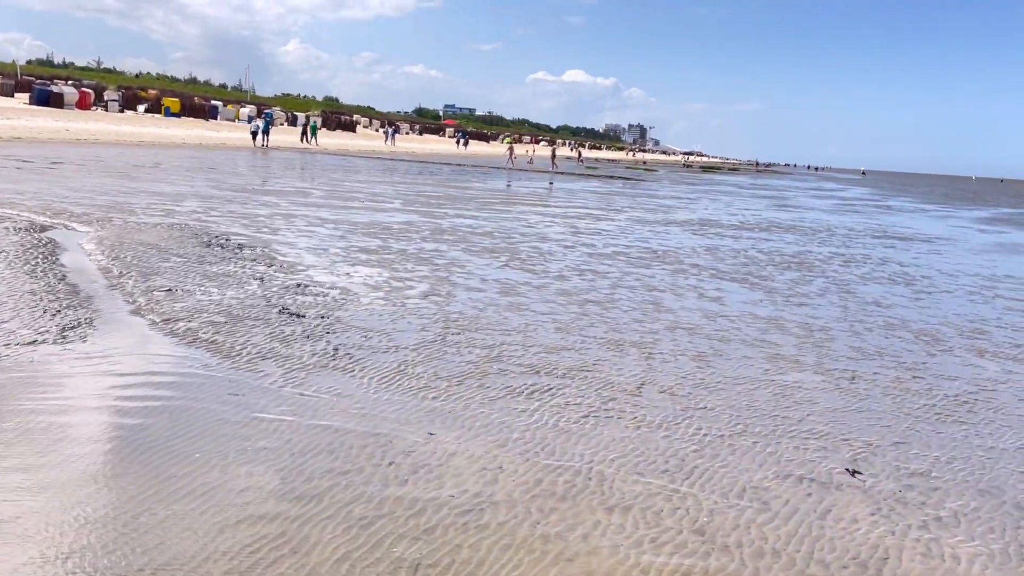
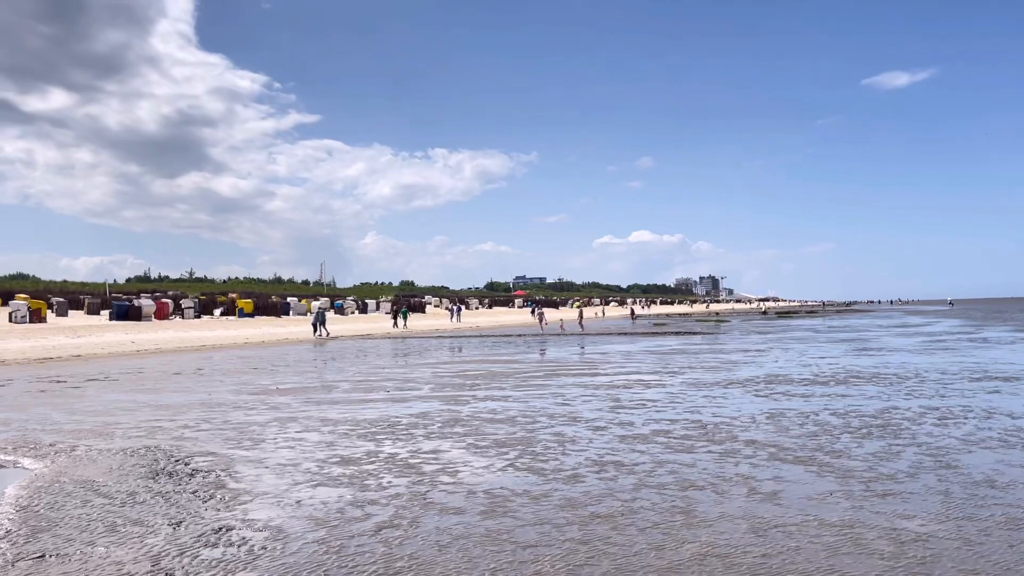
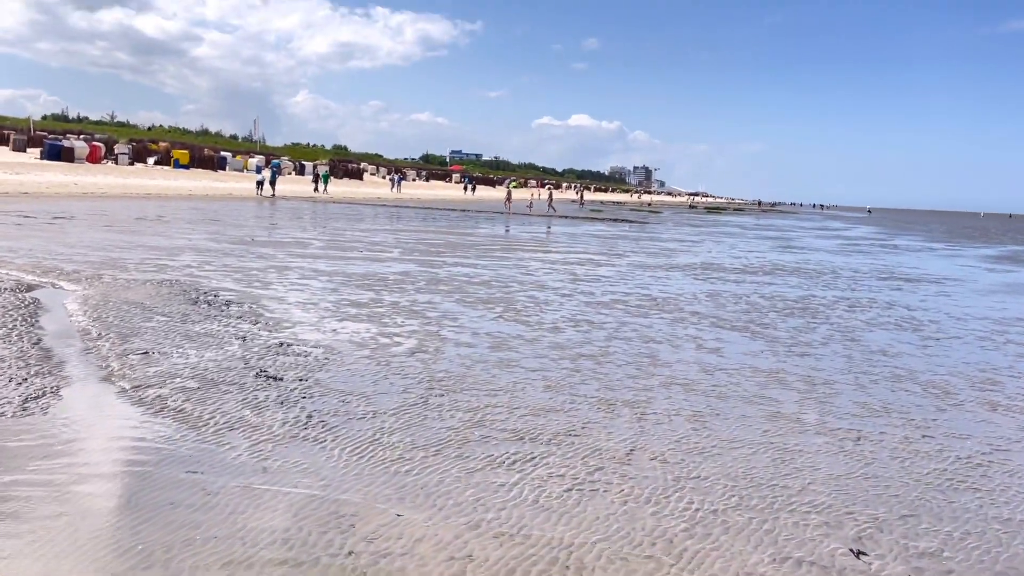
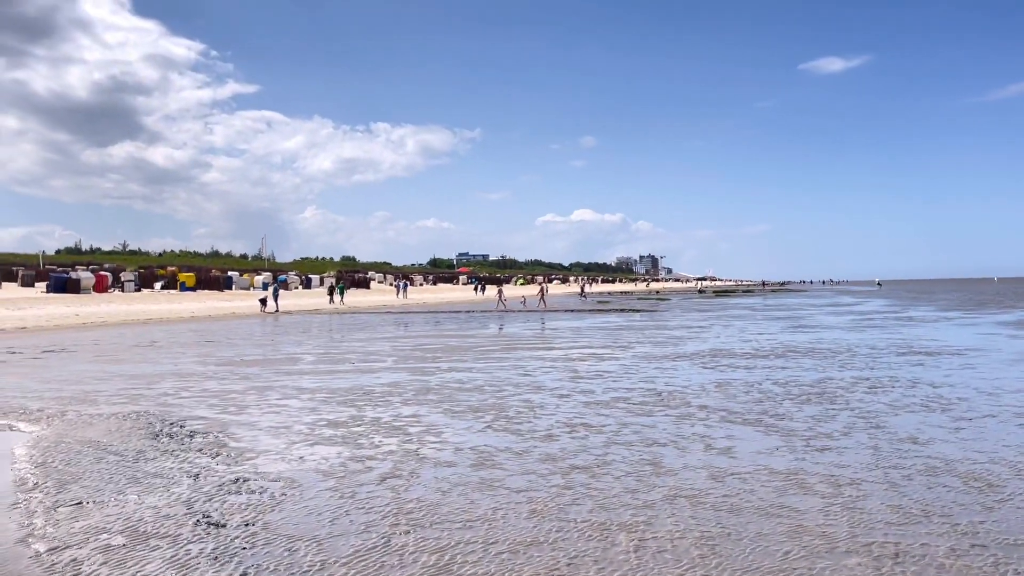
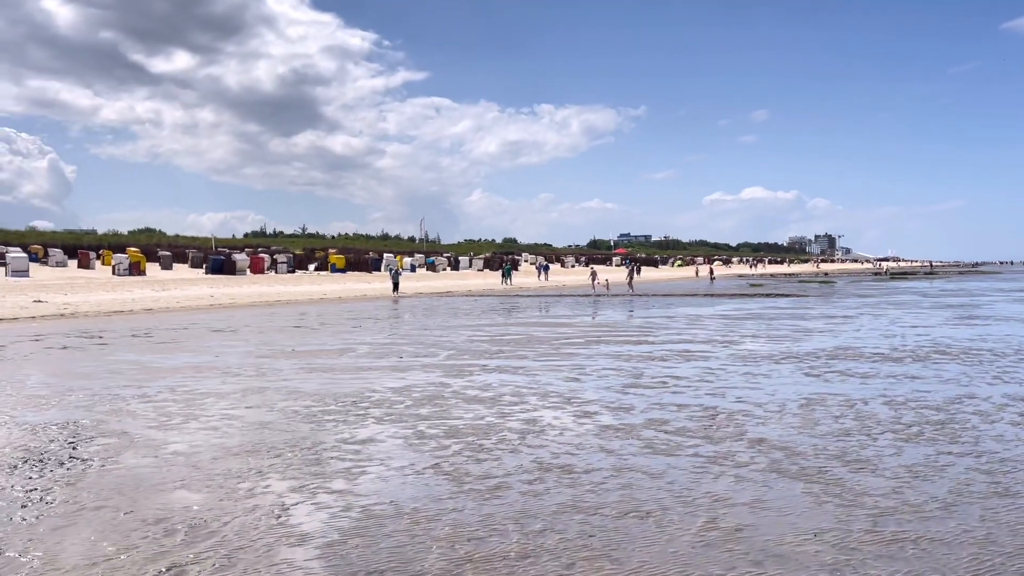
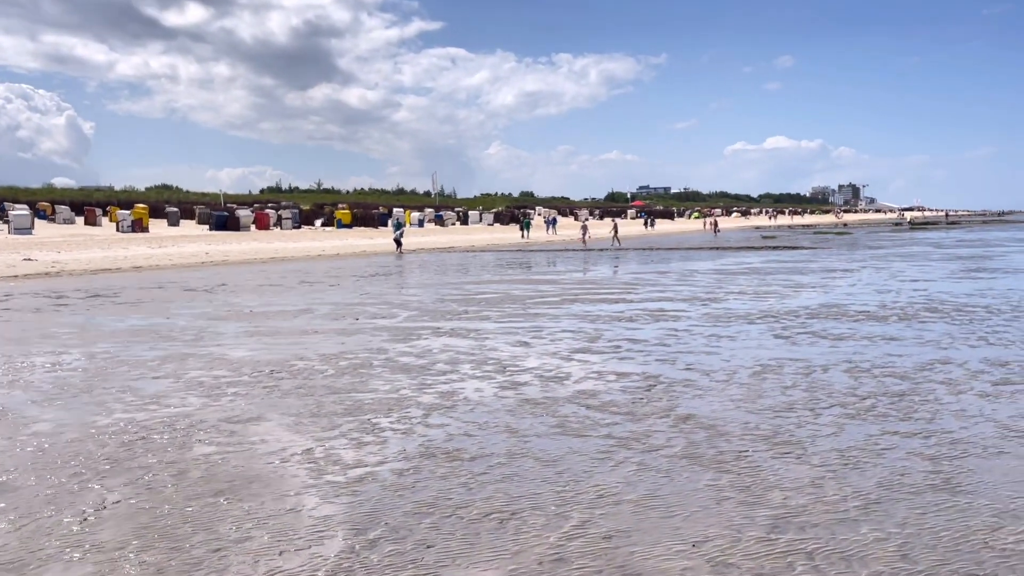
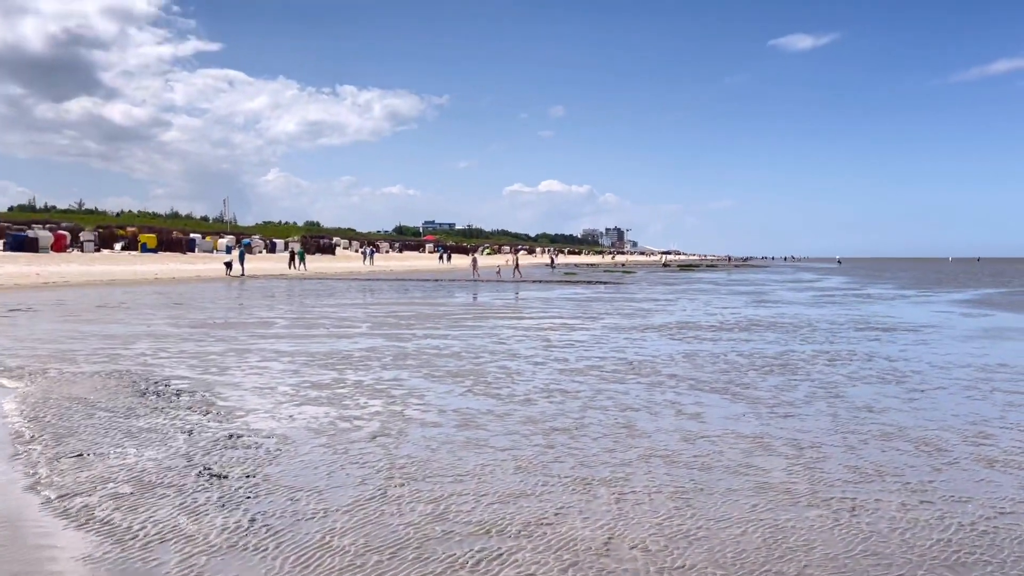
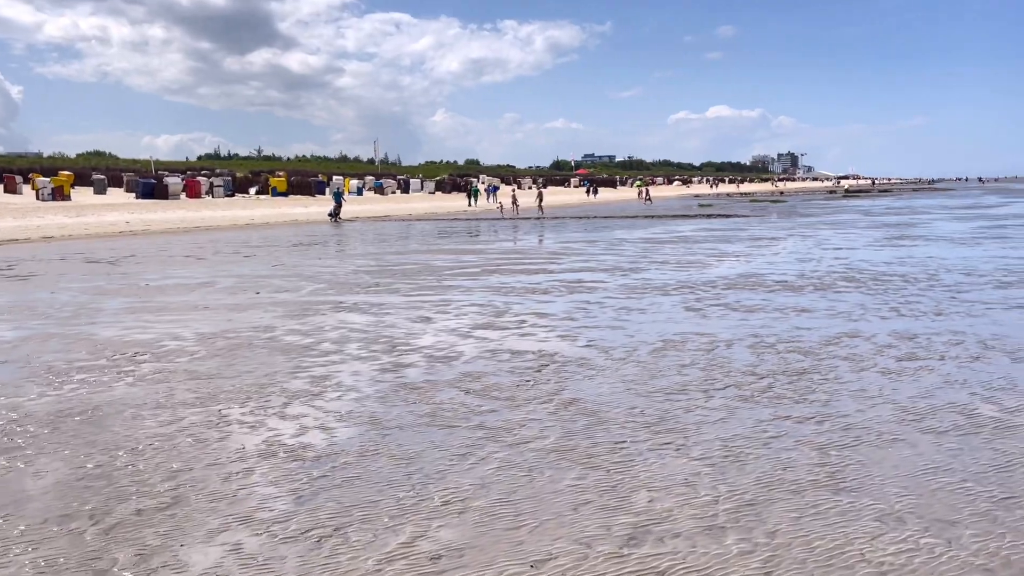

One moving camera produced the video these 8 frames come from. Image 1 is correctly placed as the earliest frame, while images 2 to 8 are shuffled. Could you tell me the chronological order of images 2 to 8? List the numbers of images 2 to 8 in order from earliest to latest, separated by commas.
3, 7, 4, 2, 5, 6, 8
